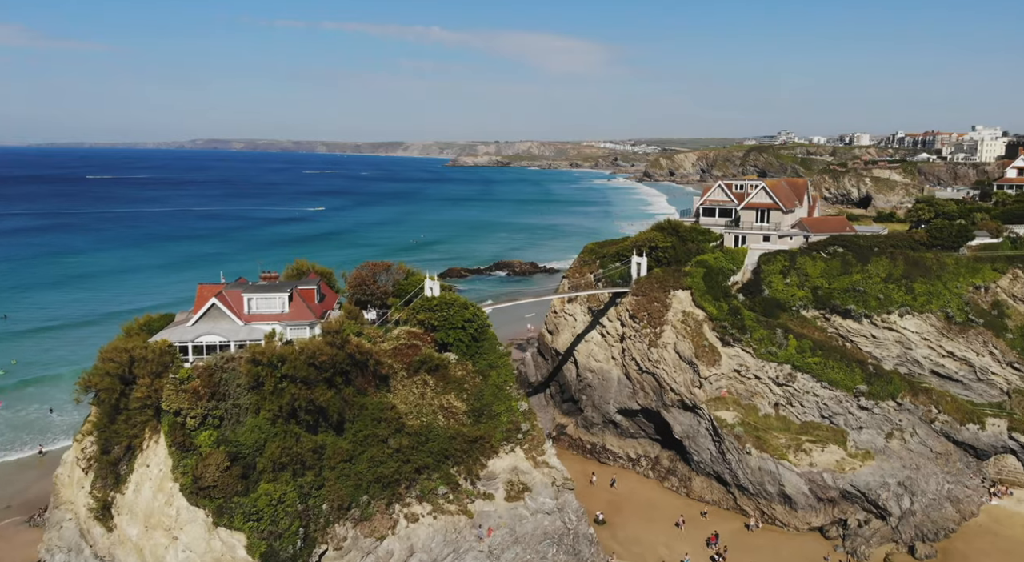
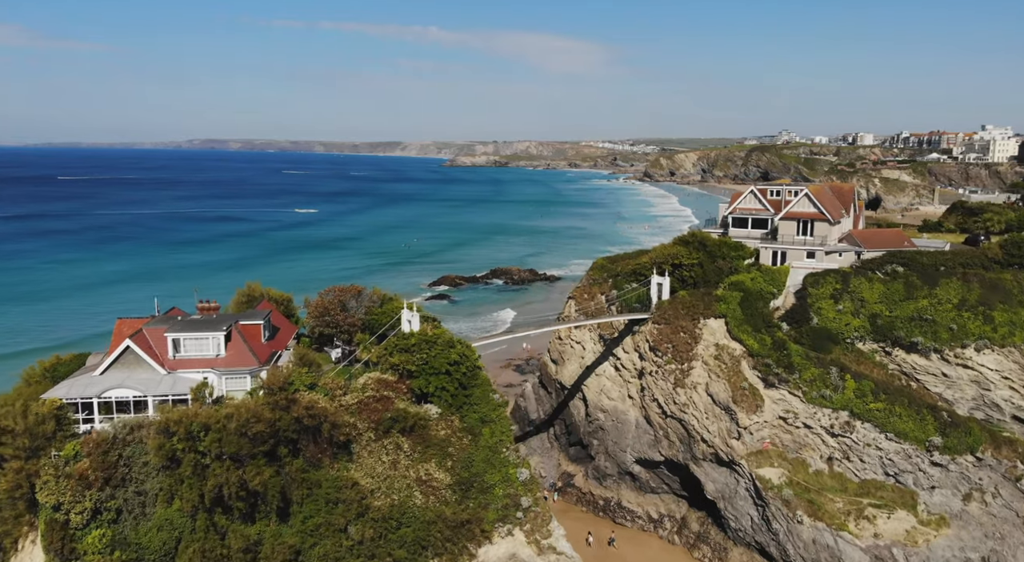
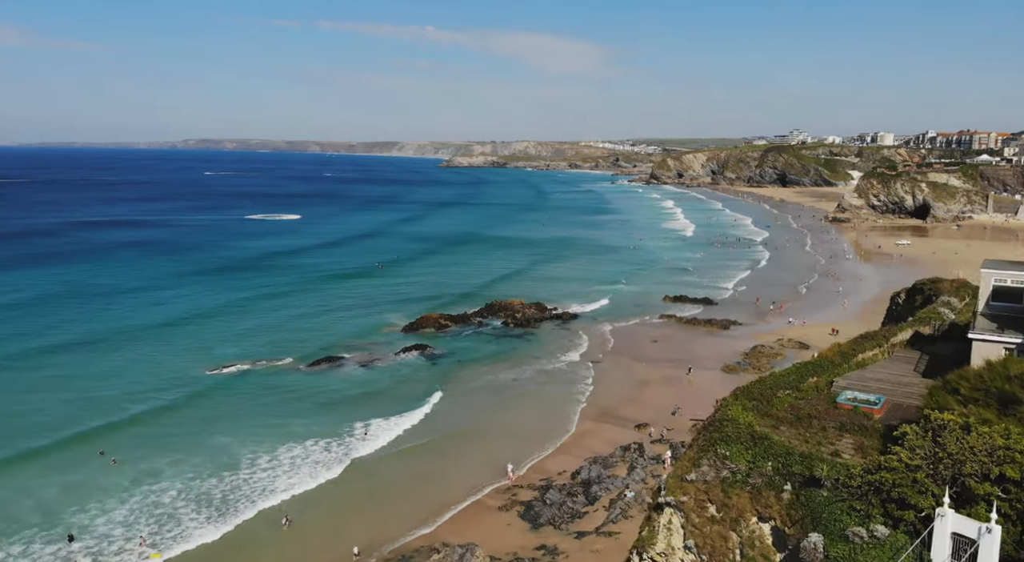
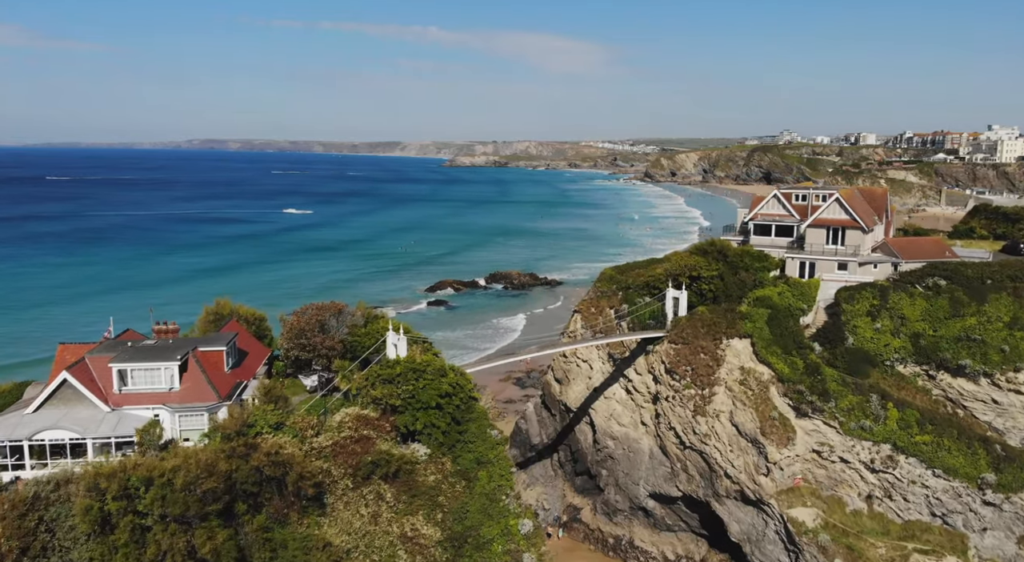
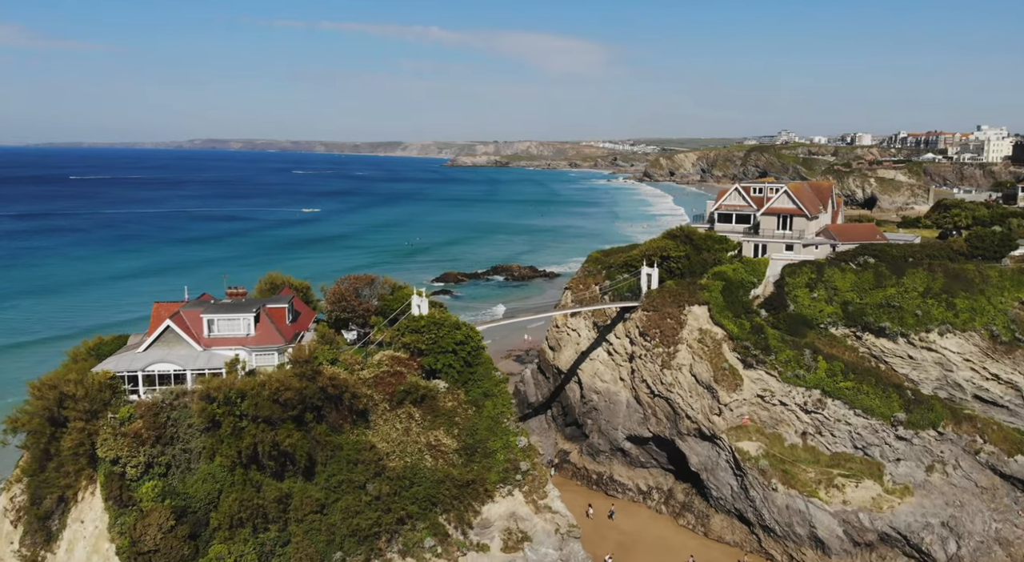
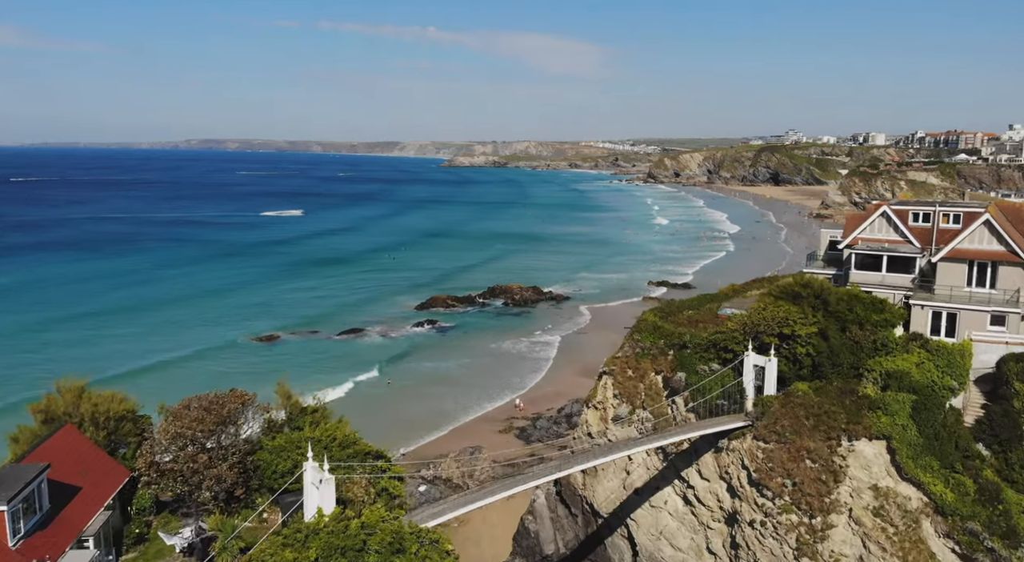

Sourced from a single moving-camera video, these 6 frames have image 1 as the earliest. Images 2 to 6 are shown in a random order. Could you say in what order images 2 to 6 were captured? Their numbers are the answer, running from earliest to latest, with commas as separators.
5, 2, 4, 6, 3
